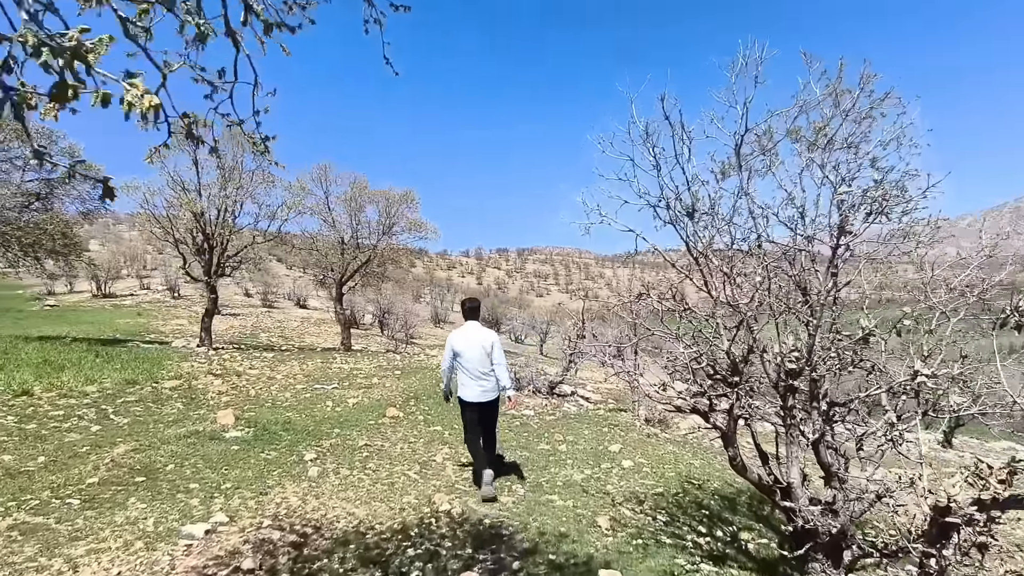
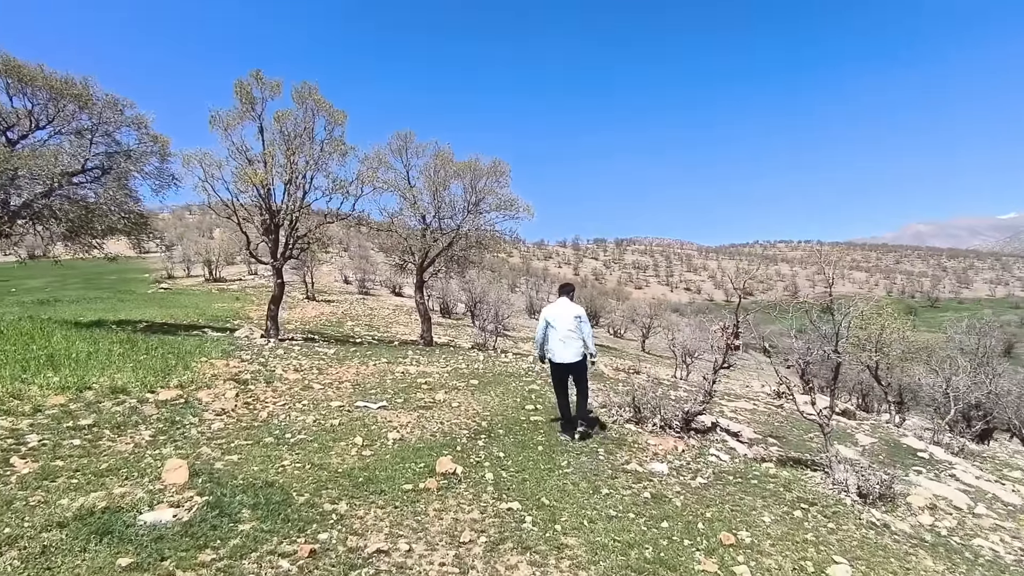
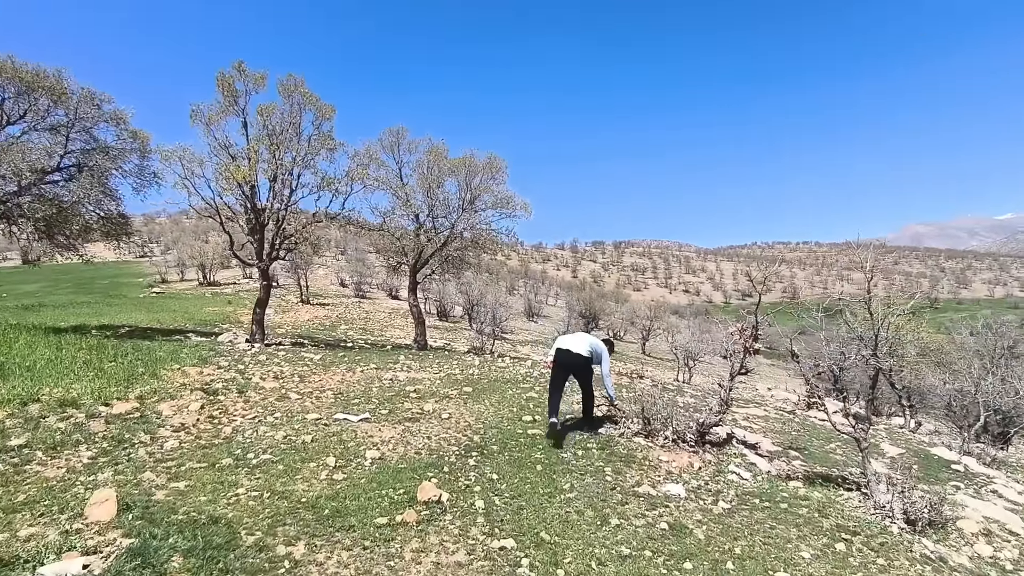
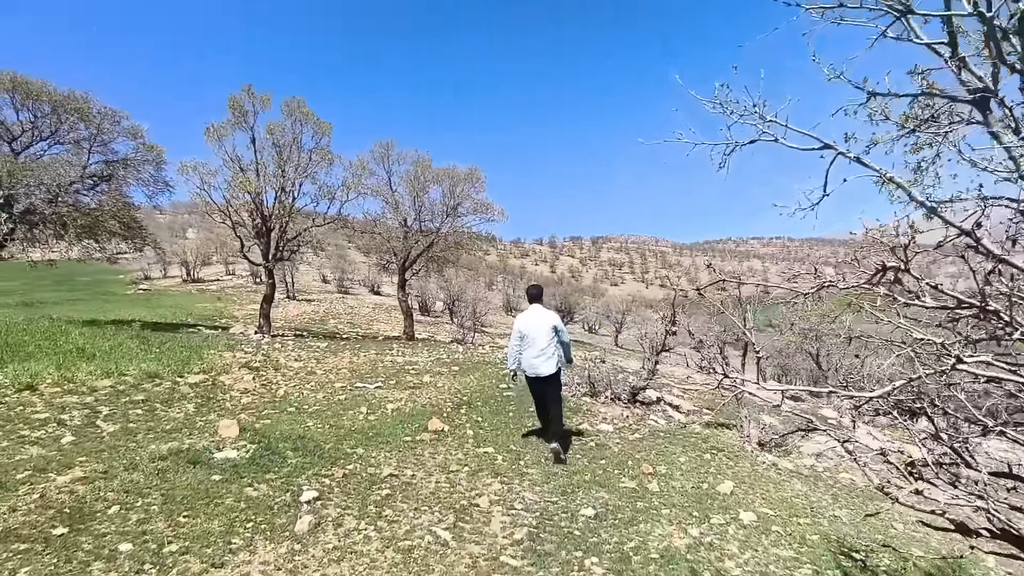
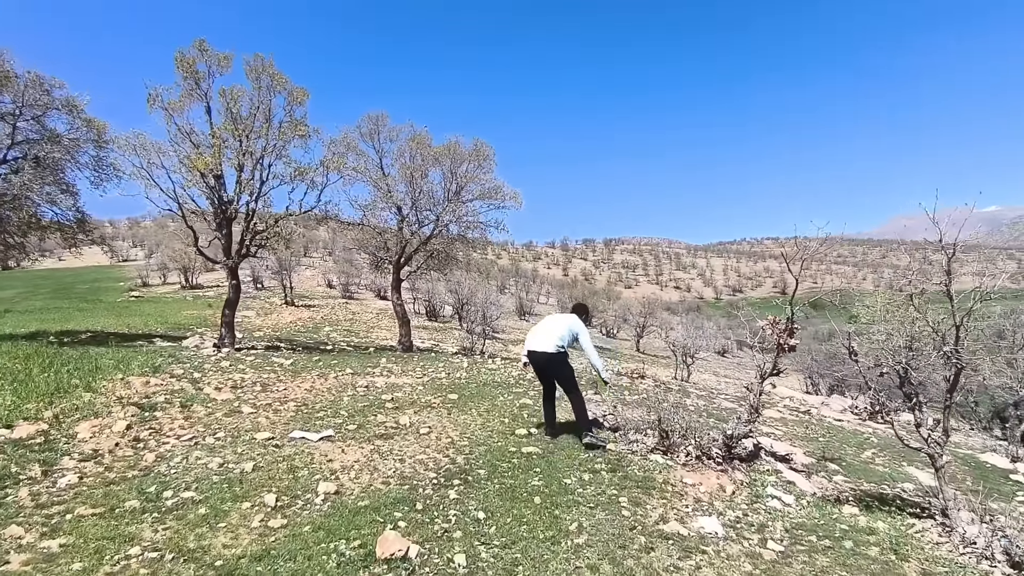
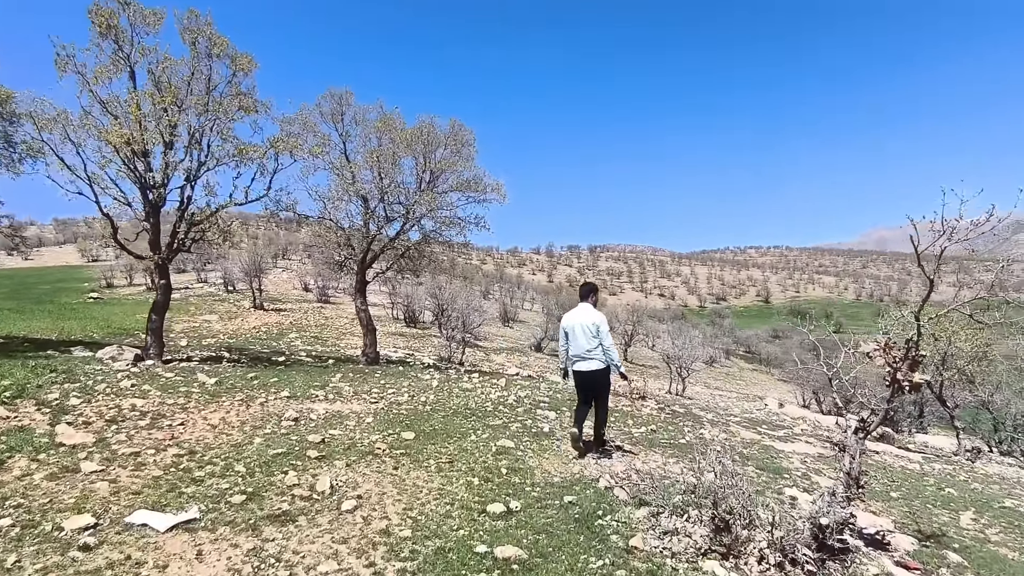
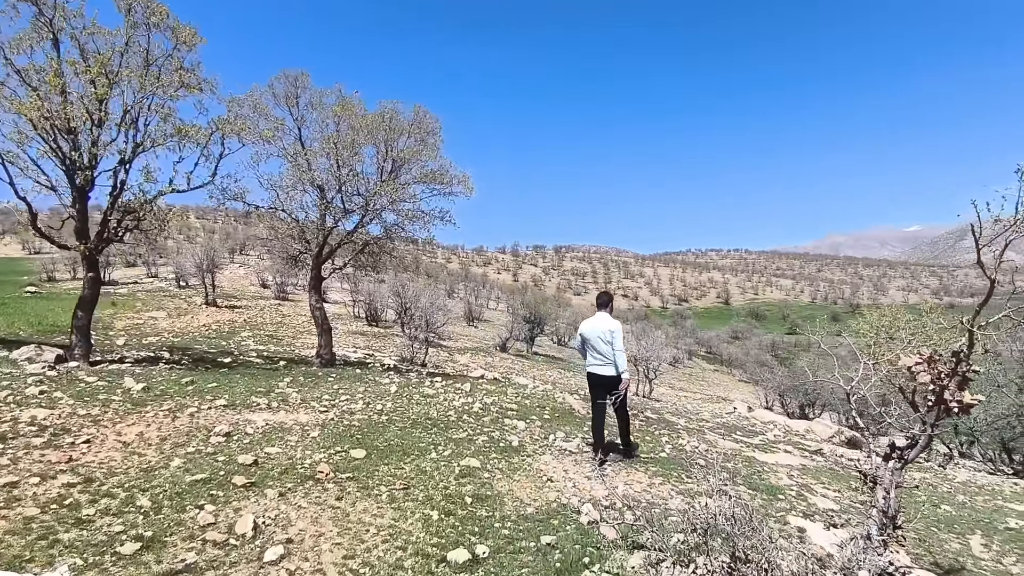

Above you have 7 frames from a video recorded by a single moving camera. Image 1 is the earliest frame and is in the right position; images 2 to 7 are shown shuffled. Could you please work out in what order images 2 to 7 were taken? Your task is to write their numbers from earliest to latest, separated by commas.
4, 2, 3, 5, 6, 7
